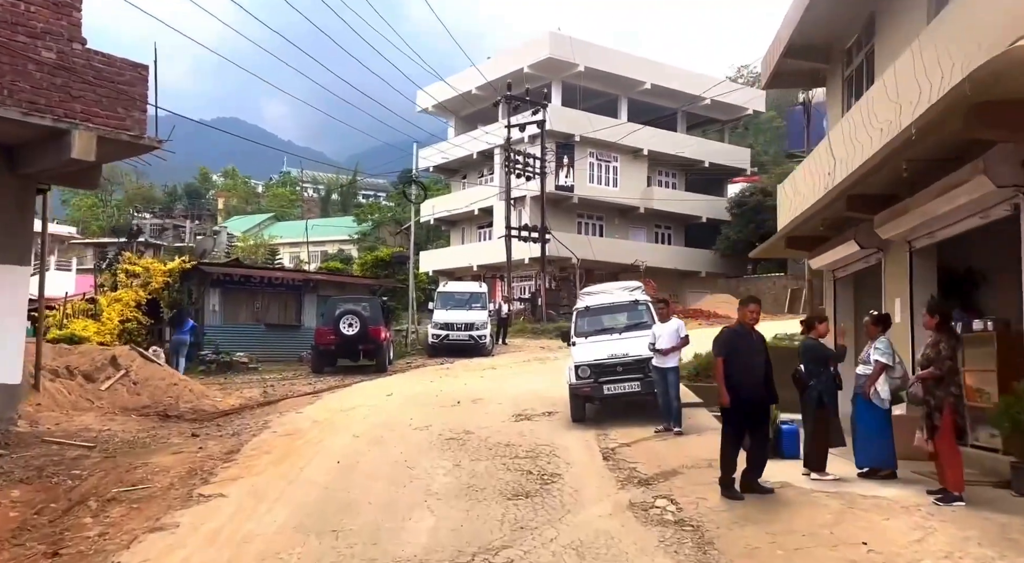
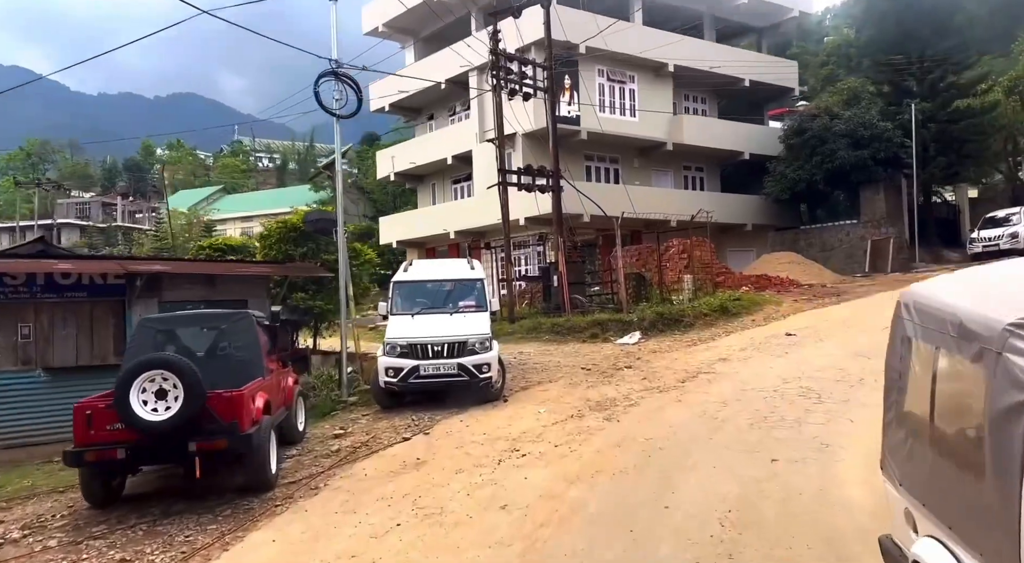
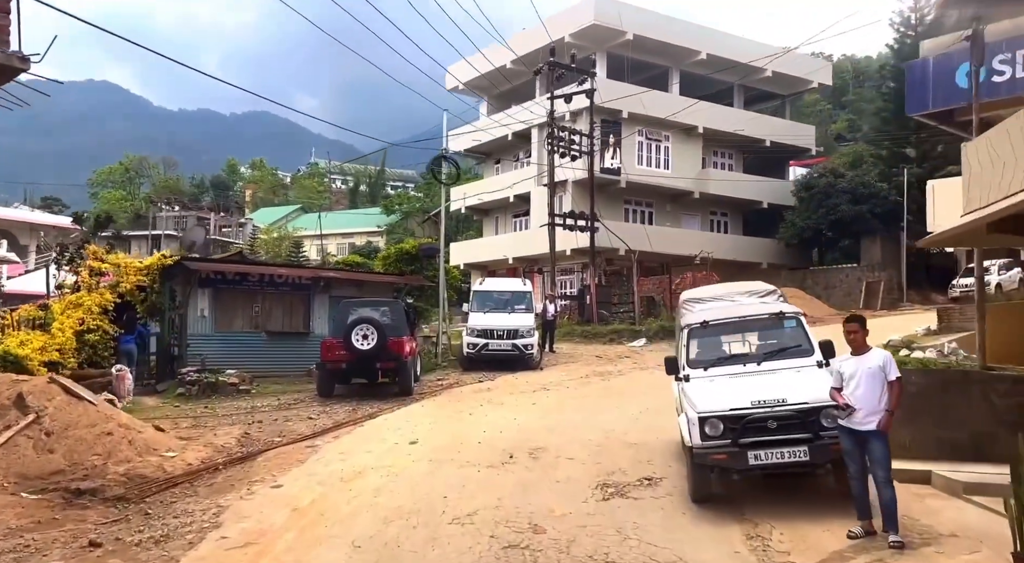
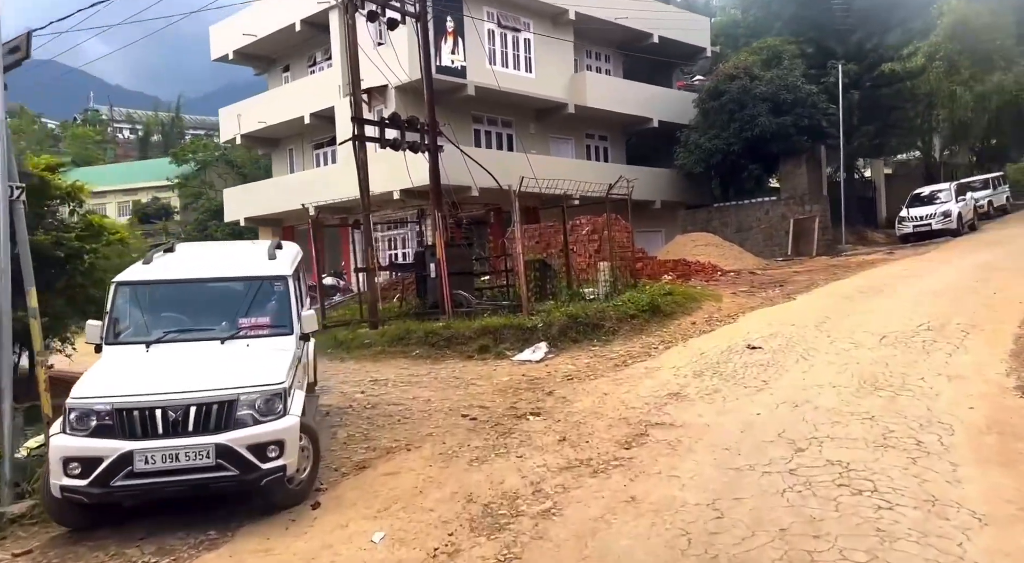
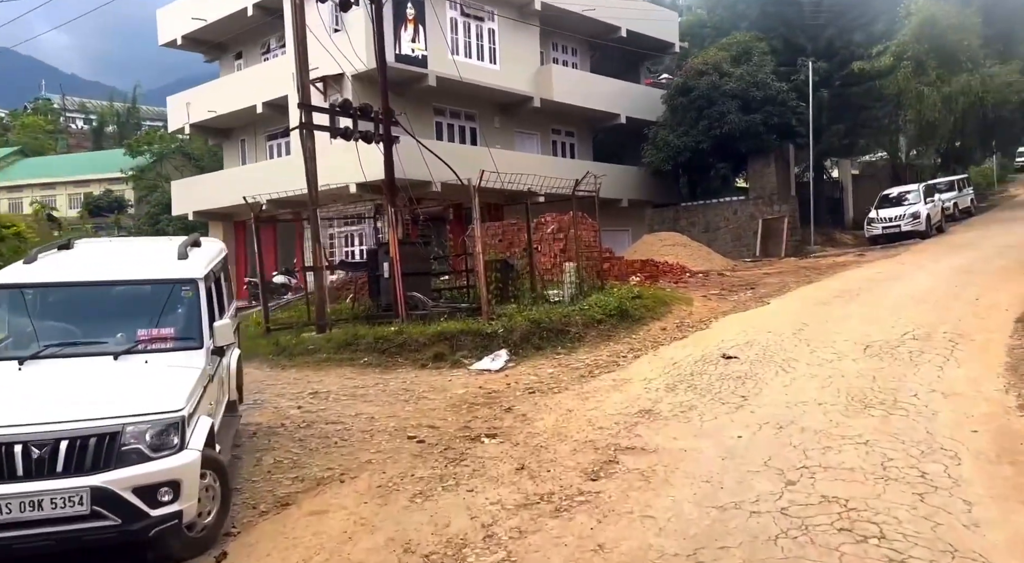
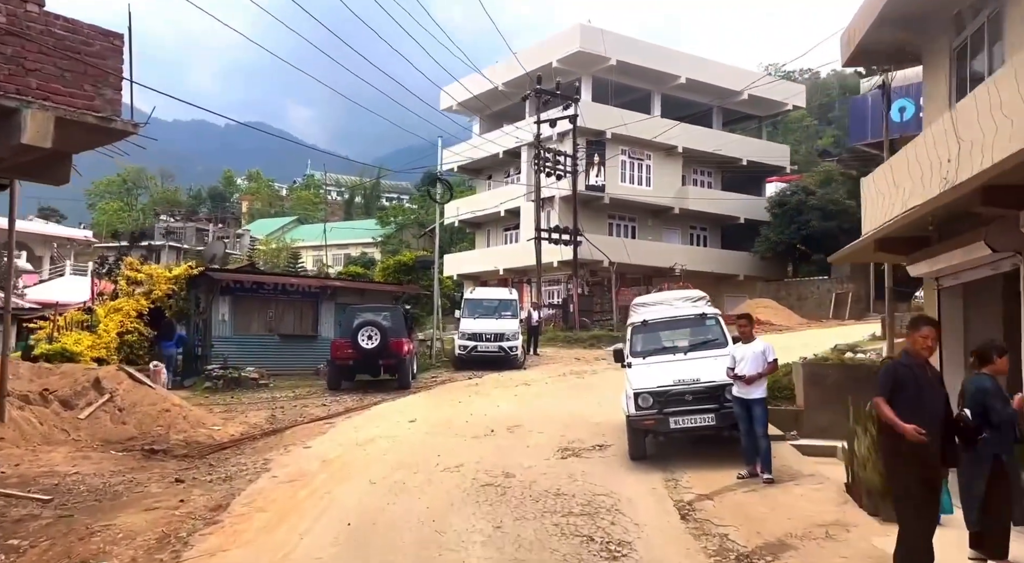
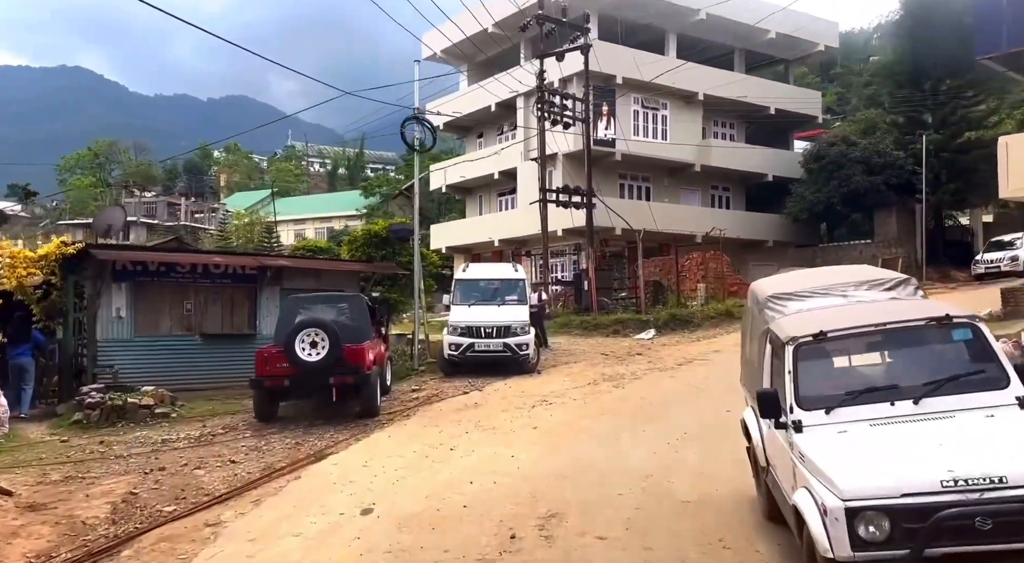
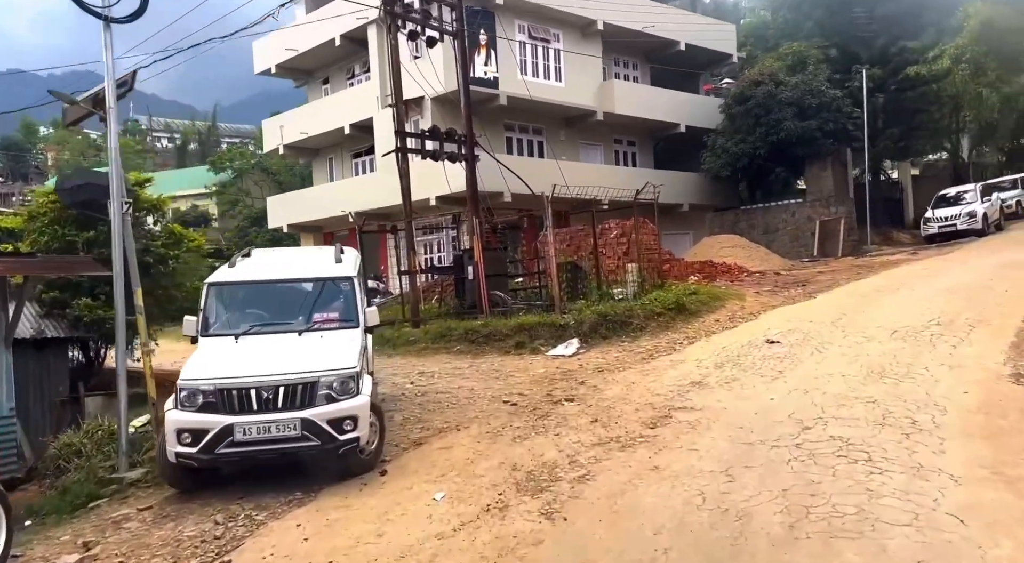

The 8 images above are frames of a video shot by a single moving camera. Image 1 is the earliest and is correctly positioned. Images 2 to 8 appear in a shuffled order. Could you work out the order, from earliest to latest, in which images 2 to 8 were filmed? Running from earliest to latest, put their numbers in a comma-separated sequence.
6, 3, 7, 2, 8, 4, 5
